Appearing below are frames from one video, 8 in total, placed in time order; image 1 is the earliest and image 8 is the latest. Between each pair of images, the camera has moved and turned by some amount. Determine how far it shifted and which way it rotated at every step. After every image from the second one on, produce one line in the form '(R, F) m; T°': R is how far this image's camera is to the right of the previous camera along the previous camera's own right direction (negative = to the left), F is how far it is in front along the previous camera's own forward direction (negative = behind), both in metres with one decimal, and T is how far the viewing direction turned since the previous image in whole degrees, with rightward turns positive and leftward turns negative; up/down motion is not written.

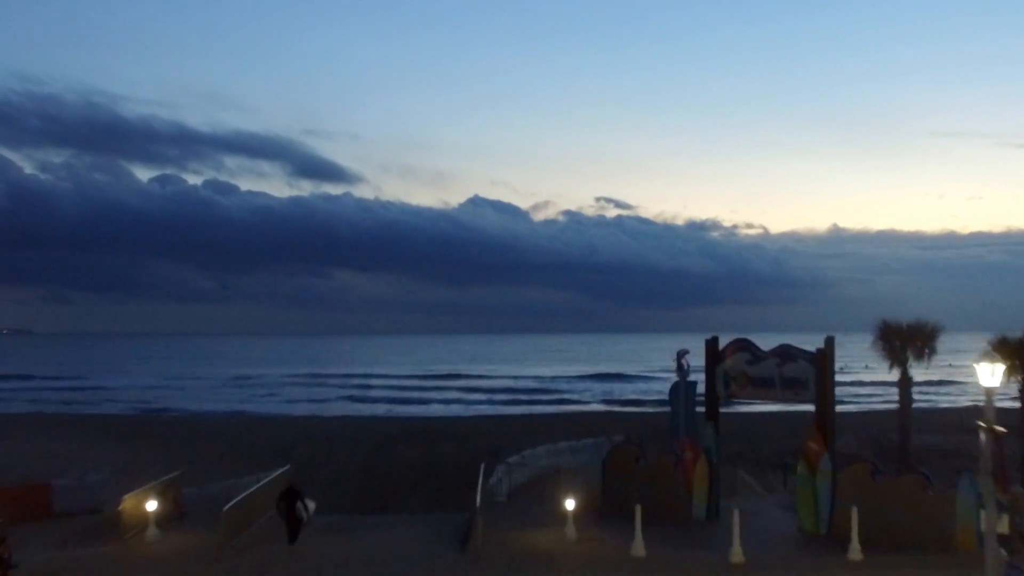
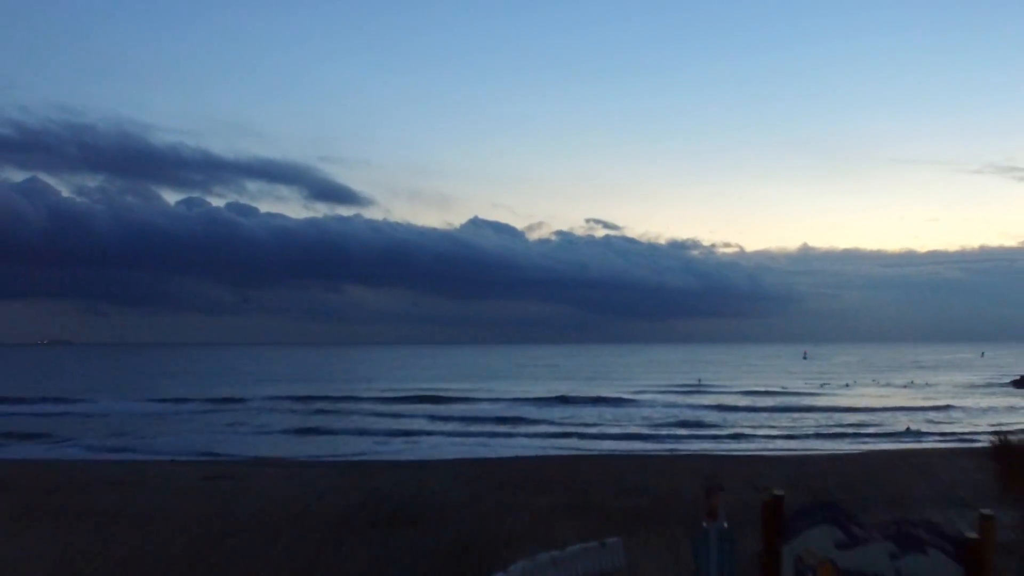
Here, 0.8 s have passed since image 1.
(-1.2, -1.4) m; +3°
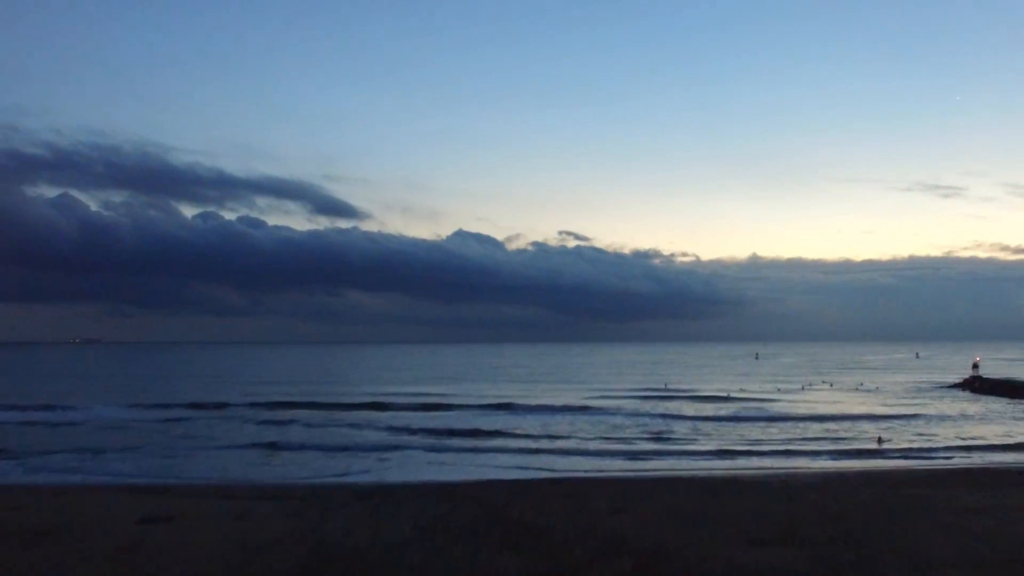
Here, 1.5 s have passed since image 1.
(-0.5, +0.1) m; +5°
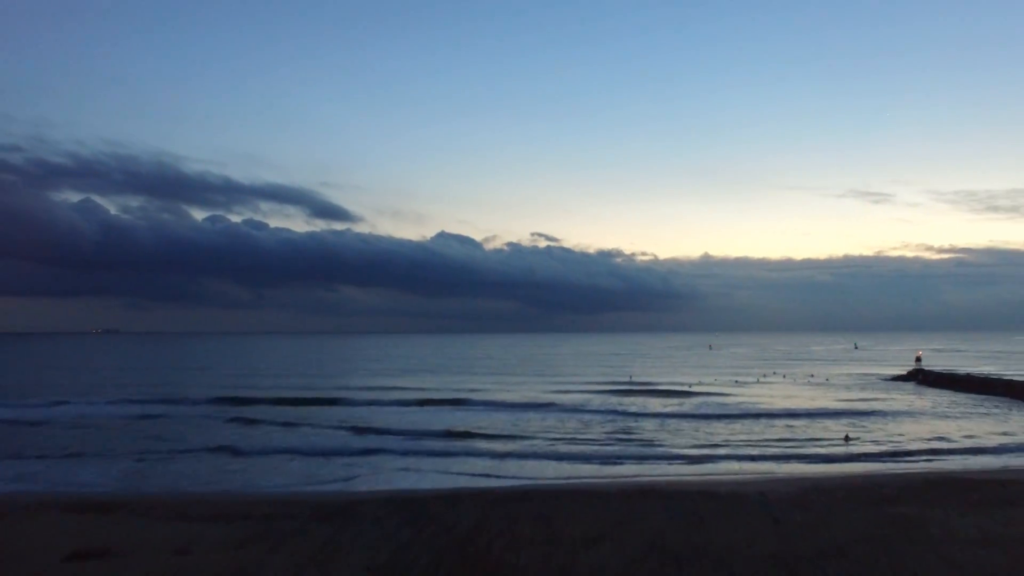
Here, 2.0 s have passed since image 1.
(-0.1, +1.3) m; +5°
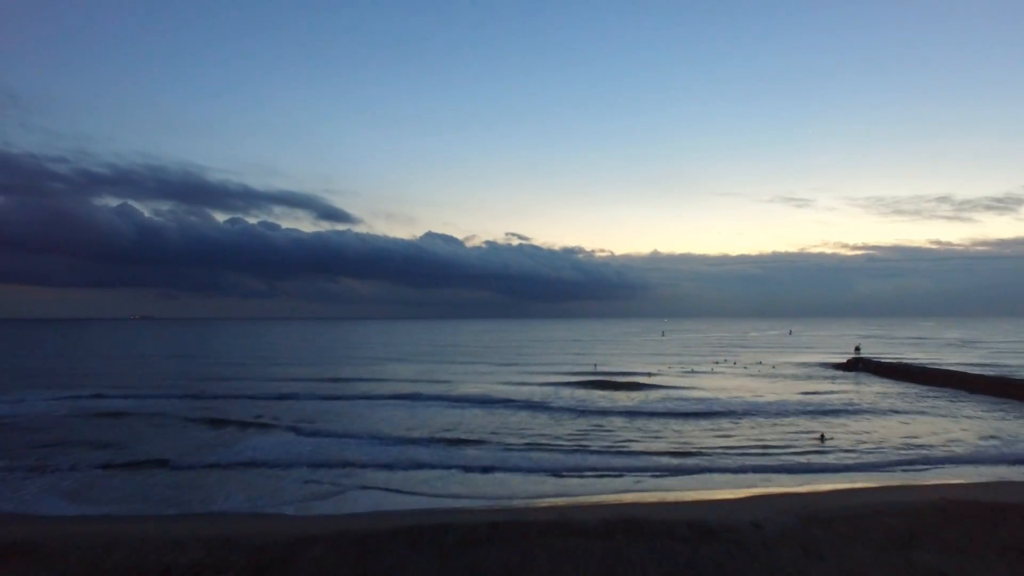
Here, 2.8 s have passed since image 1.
(-1.0, +0.8) m; +7°
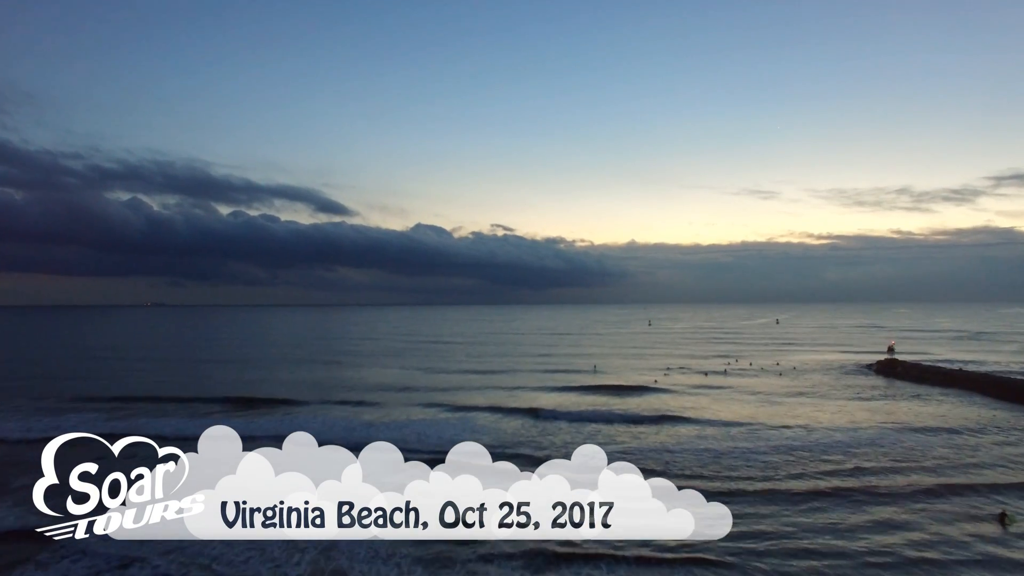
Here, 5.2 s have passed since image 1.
(-2.8, -2.5) m; +4°
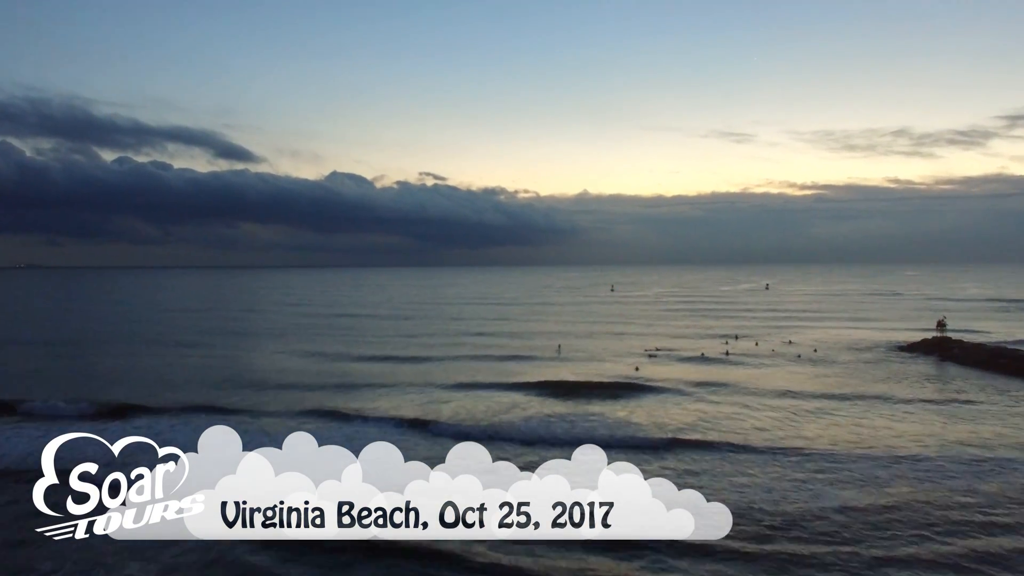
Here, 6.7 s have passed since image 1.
(-0.3, +10.4) m; +6°
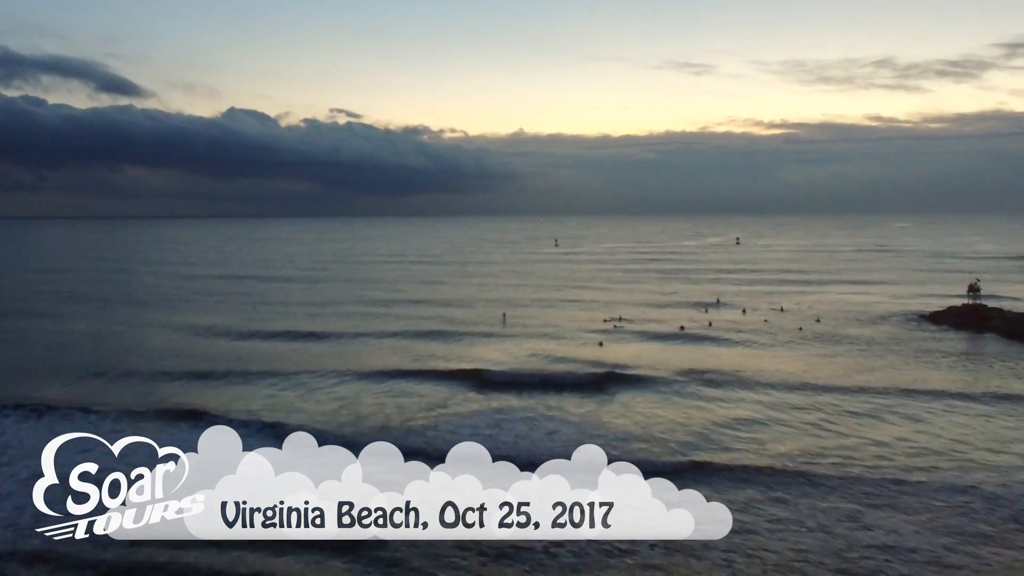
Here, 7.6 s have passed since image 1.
(+0.2, +7.3) m; +6°
